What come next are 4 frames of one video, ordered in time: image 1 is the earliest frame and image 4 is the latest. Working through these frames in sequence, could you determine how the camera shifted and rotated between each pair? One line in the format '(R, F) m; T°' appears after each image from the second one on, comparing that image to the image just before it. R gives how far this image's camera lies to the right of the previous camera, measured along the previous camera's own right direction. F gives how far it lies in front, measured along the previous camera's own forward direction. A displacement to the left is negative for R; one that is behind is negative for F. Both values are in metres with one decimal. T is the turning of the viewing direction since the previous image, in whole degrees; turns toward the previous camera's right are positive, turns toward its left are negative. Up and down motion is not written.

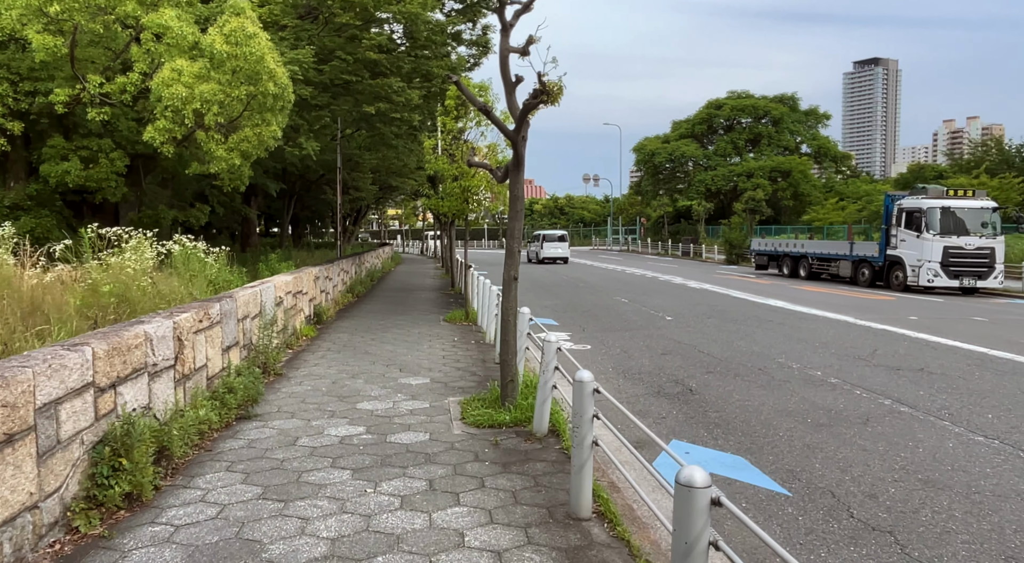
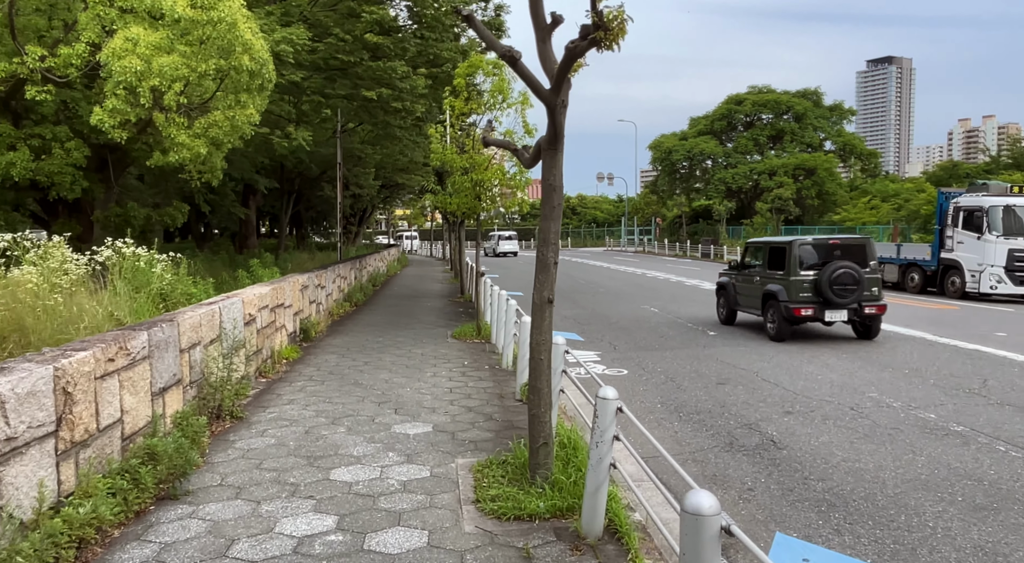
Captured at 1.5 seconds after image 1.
(-0.2, +1.7) m; -1°
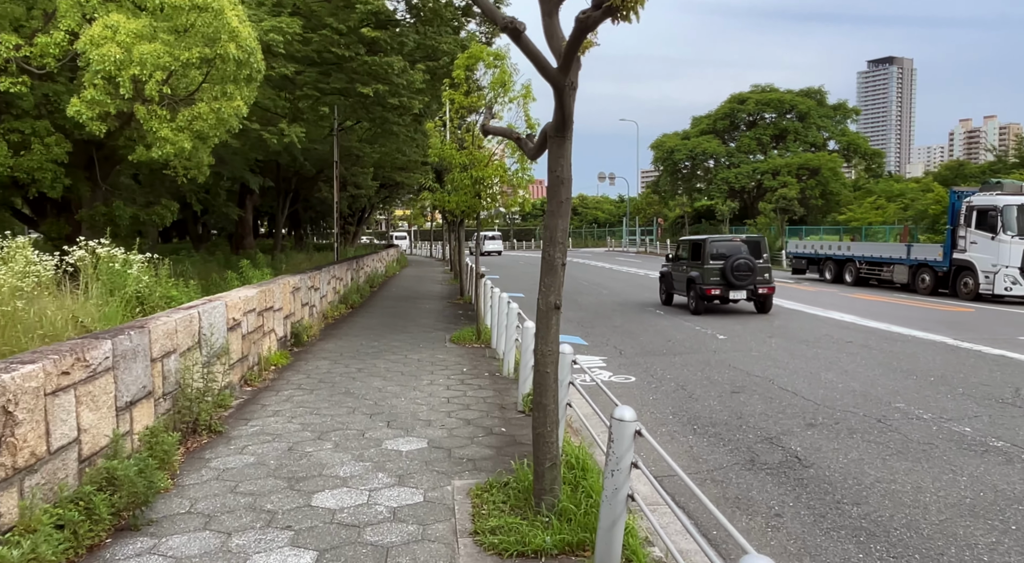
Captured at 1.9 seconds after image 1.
(0.0, +0.5) m; 0°
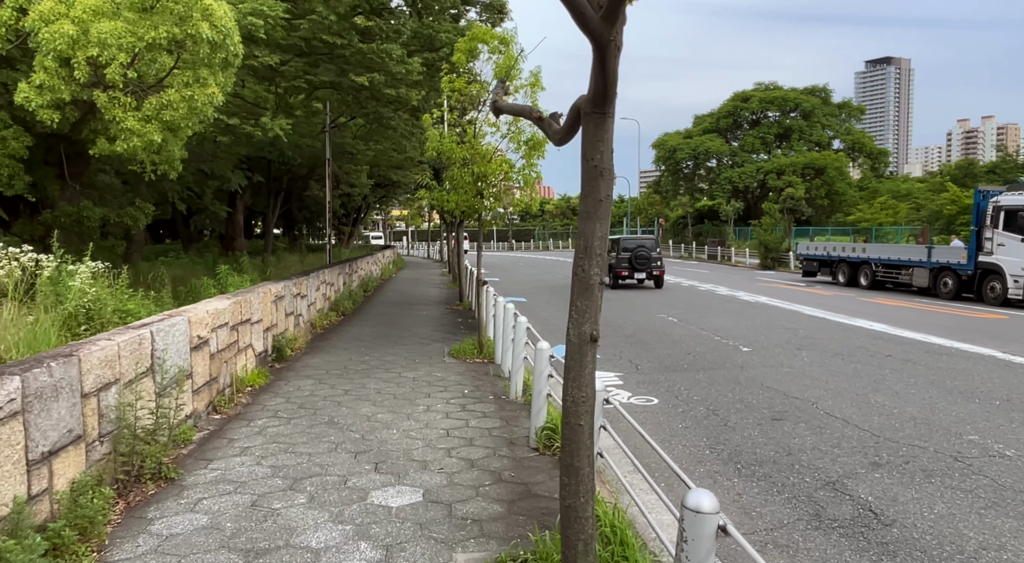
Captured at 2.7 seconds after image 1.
(-0.1, +0.9) m; 0°
